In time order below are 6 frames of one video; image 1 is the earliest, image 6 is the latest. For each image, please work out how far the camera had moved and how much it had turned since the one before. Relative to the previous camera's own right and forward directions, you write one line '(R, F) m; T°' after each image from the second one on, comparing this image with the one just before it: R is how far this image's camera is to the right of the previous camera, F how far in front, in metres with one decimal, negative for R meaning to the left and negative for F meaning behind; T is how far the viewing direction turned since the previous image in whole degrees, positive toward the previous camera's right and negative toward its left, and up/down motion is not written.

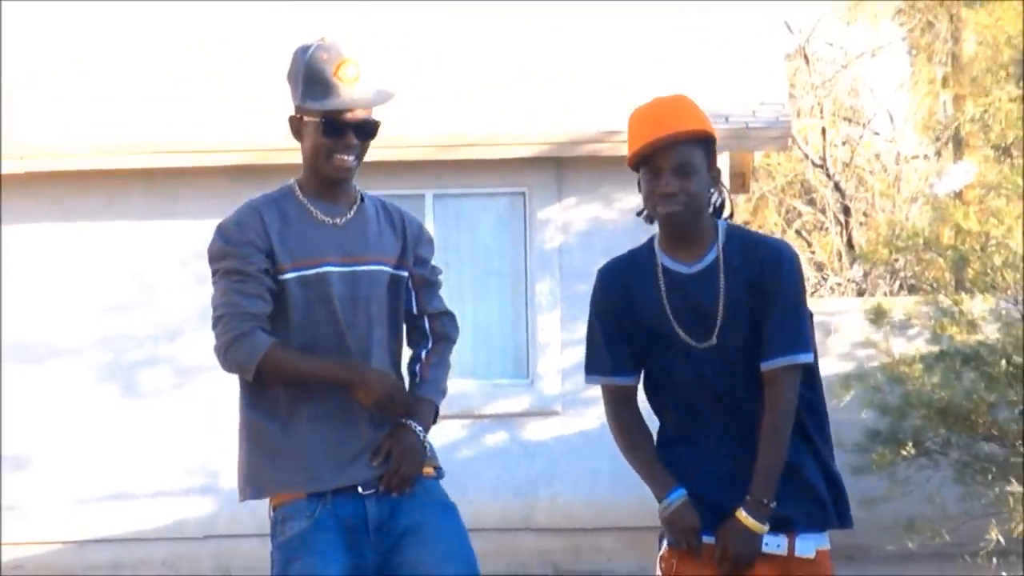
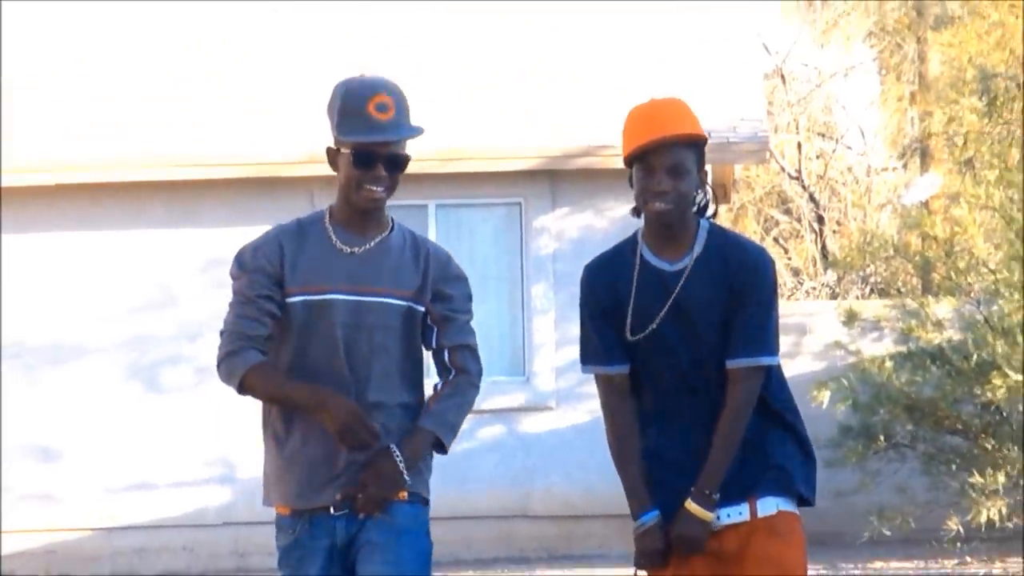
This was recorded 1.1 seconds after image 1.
(+0.1, -0.7) m; 0°
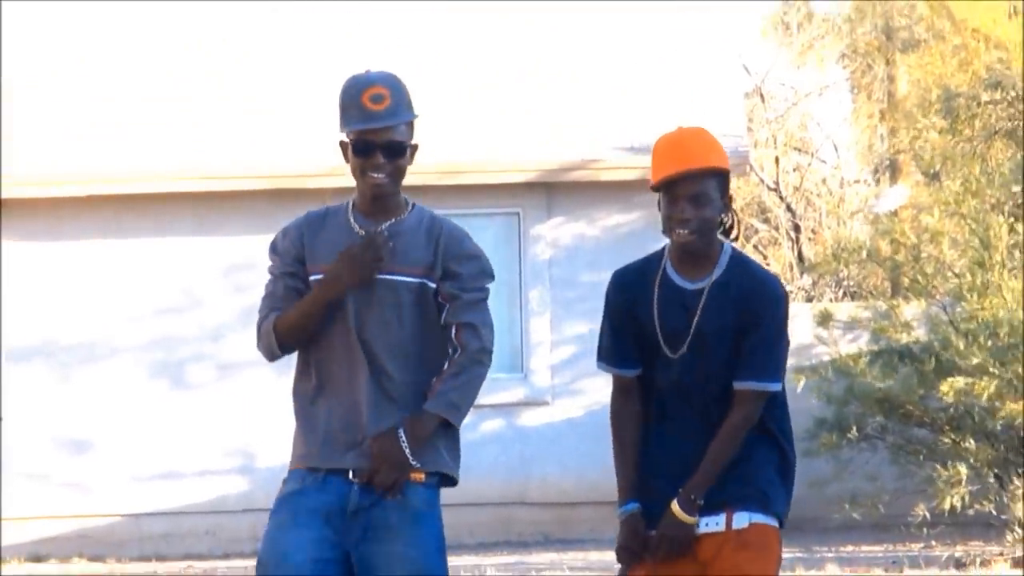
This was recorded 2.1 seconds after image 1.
(+0.1, -0.7) m; 0°
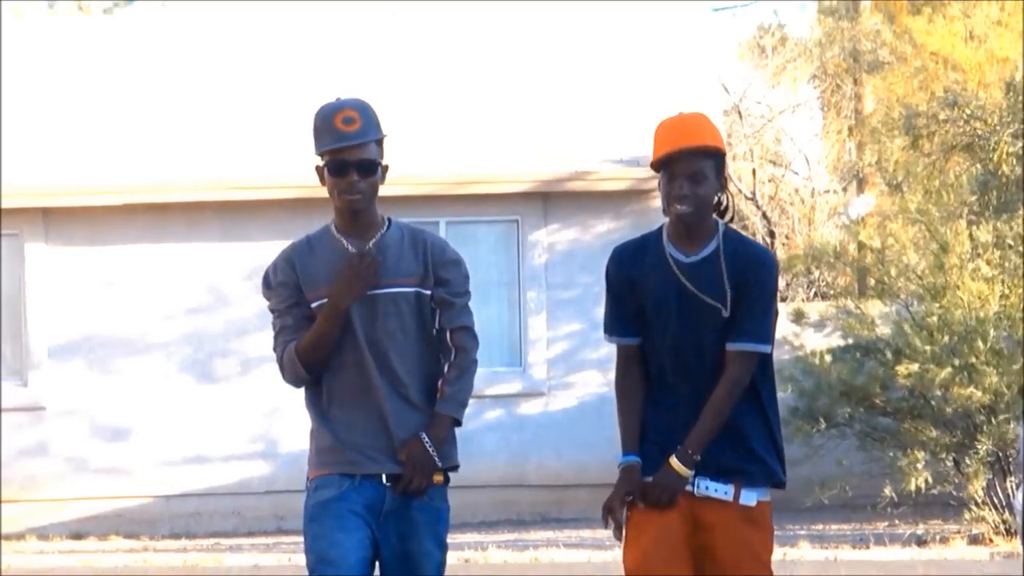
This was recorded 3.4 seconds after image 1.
(+0.1, -1.0) m; 0°
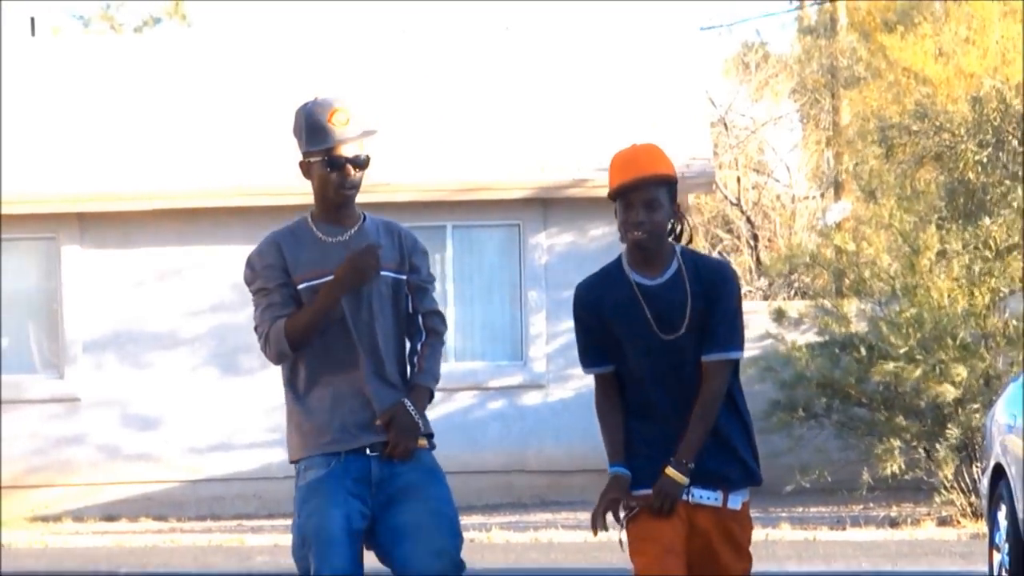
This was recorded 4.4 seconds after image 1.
(0.0, -0.8) m; 0°
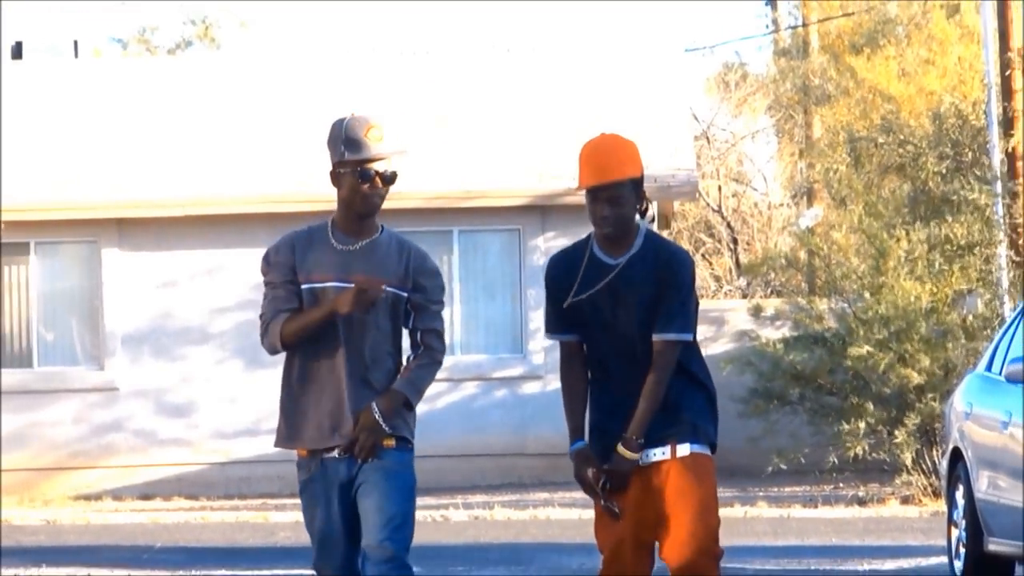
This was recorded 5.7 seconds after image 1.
(+0.1, -1.1) m; 0°
